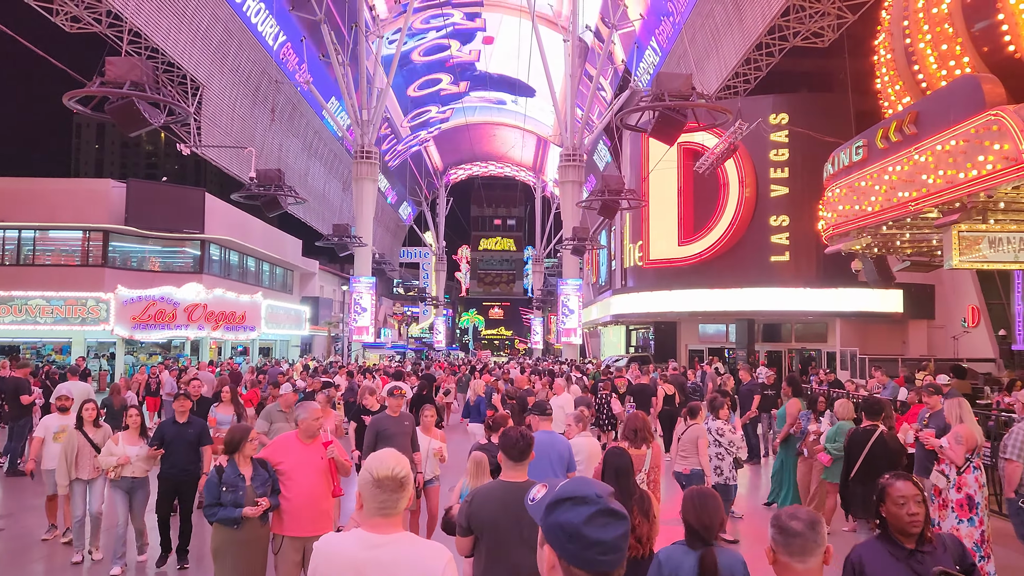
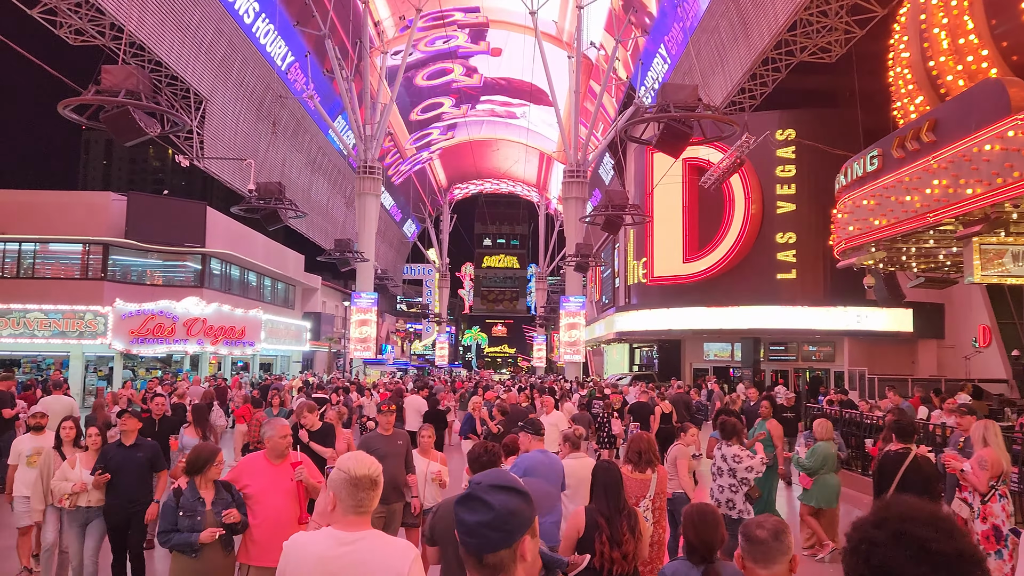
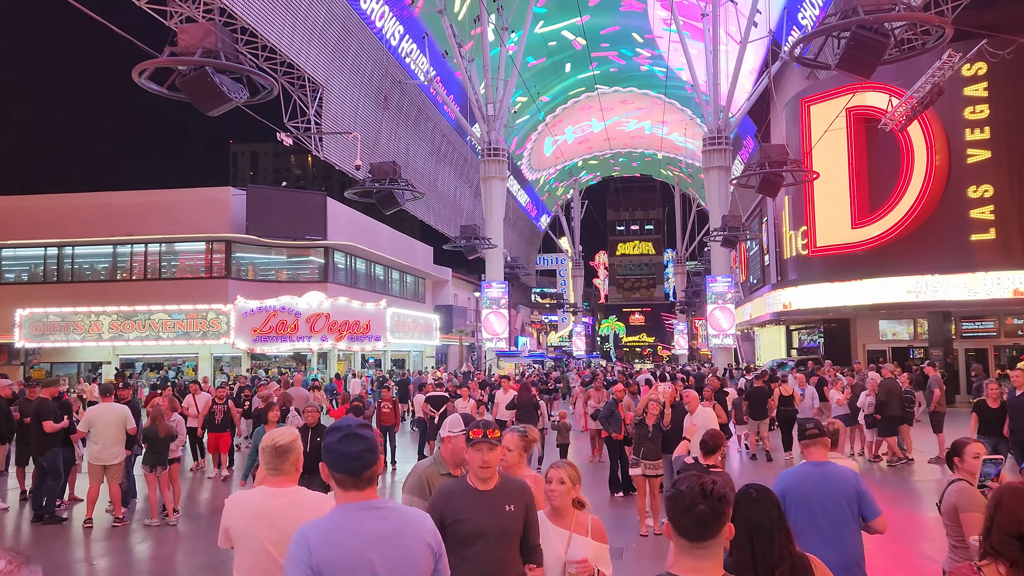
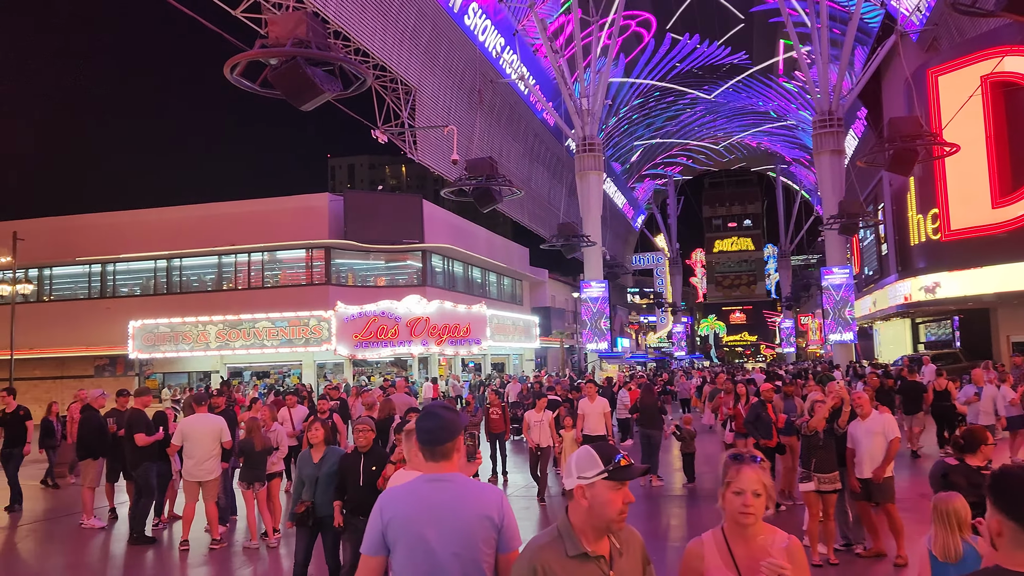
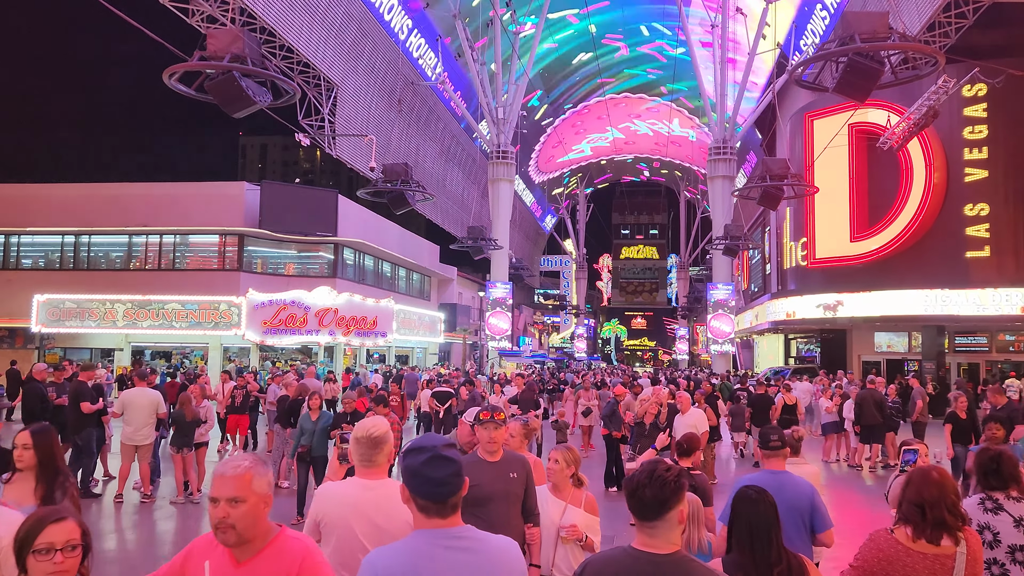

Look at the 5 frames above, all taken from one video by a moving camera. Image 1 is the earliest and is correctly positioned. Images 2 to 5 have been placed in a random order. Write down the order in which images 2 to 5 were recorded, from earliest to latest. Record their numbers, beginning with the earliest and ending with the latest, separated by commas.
2, 5, 3, 4
